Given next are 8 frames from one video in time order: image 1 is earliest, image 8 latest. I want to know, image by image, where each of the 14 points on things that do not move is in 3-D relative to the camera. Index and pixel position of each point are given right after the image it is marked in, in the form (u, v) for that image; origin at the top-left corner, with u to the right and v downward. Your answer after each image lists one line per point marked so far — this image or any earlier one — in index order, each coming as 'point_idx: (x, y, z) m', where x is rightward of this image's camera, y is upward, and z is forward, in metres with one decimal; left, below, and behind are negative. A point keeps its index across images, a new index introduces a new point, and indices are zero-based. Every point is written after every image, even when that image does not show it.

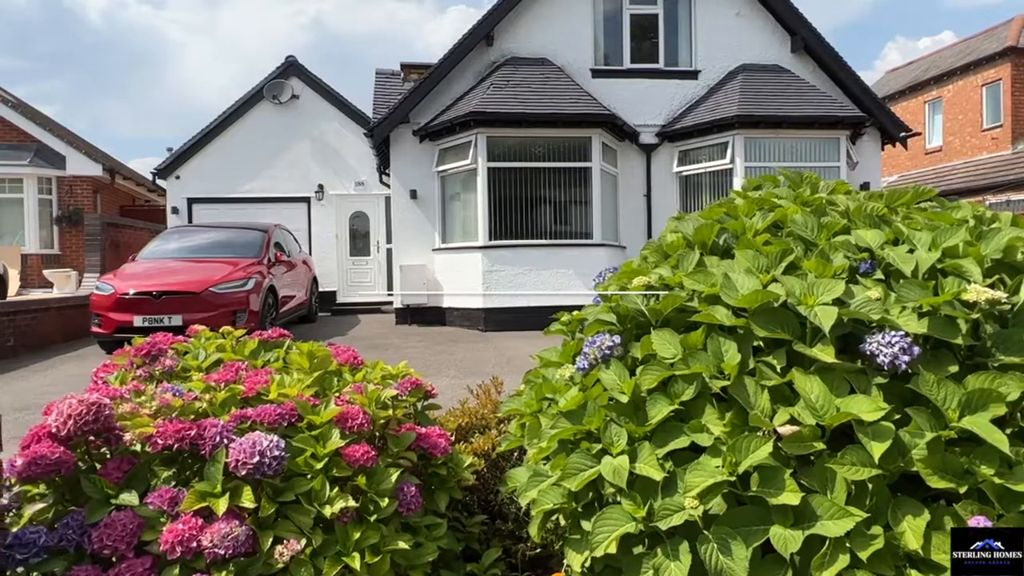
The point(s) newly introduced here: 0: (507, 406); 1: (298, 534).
0: (0.0, -0.4, +2.2) m
1: (-0.4, -0.5, +1.5) m
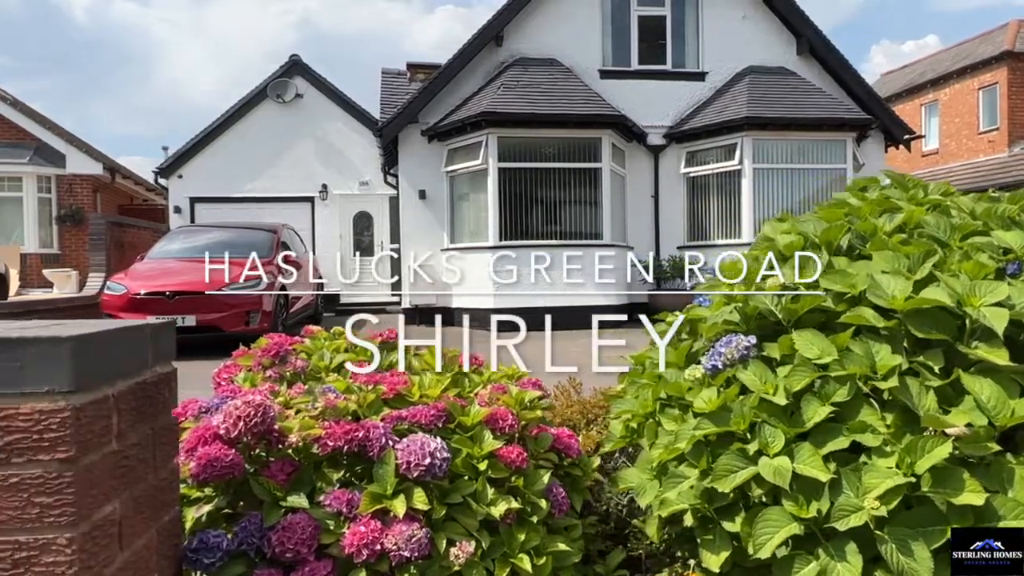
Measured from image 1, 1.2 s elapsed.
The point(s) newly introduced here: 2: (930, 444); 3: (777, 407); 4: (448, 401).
0: (+0.3, -0.4, +2.2) m
1: (-0.1, -0.5, +1.5) m
2: (+0.9, -0.3, +1.5) m
3: (+0.6, -0.3, +1.7) m
4: (-0.1, -0.3, +1.7) m
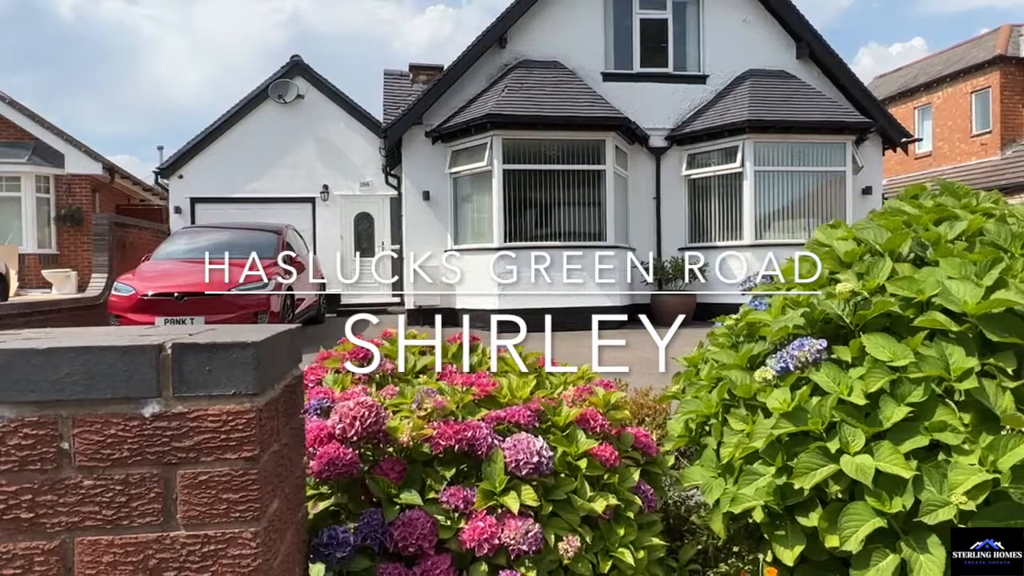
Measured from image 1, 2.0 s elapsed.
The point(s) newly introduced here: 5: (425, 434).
0: (+0.5, -0.4, +2.3) m
1: (+0.1, -0.5, +1.6) m
2: (+1.1, -0.3, +1.6) m
3: (+0.8, -0.3, +1.8) m
4: (+0.1, -0.3, +1.8) m
5: (-0.2, -0.3, +1.6) m
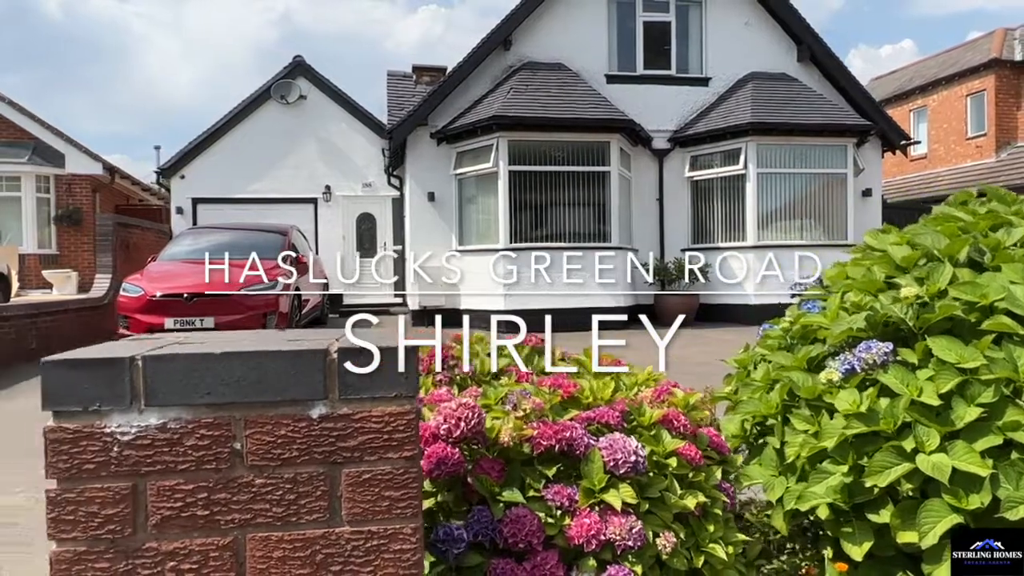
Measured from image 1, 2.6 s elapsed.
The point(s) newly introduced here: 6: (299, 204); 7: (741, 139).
0: (+0.7, -0.4, +2.4) m
1: (+0.3, -0.5, +1.6) m
2: (+1.3, -0.3, +1.7) m
3: (+1.0, -0.3, +1.9) m
4: (+0.3, -0.3, +1.8) m
5: (0.0, -0.3, +1.6) m
6: (-4.2, +1.7, +14.5) m
7: (+3.6, +2.4, +11.7) m
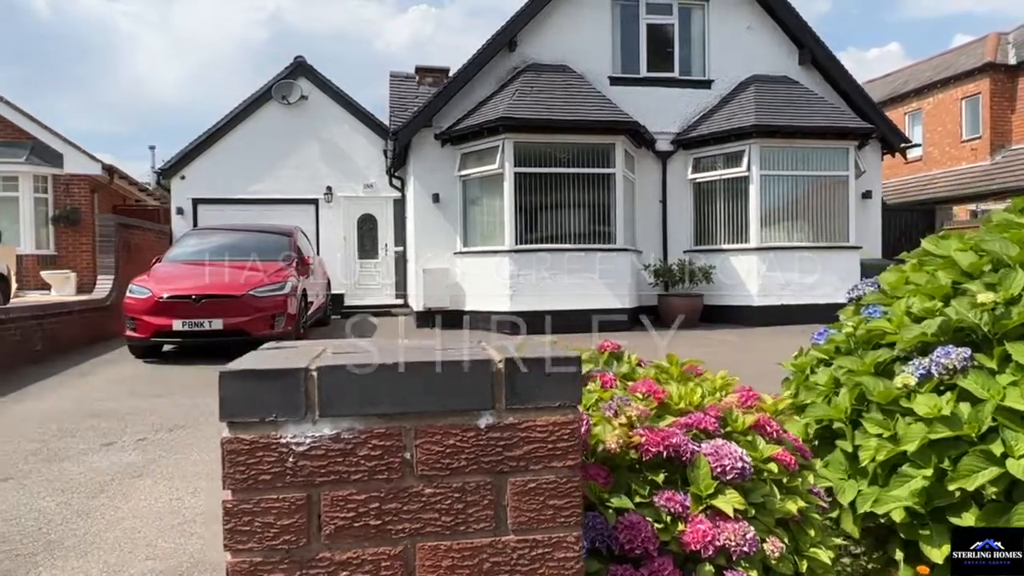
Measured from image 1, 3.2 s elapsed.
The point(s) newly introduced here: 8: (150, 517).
0: (+1.0, -0.4, +2.4) m
1: (+0.6, -0.5, +1.6) m
2: (+1.5, -0.4, +1.7) m
3: (+1.3, -0.3, +1.9) m
4: (+0.5, -0.3, +1.9) m
5: (+0.3, -0.3, +1.6) m
6: (-4.1, +1.6, +14.5) m
7: (+3.7, +2.3, +11.8) m
8: (-2.1, -1.3, +4.3) m
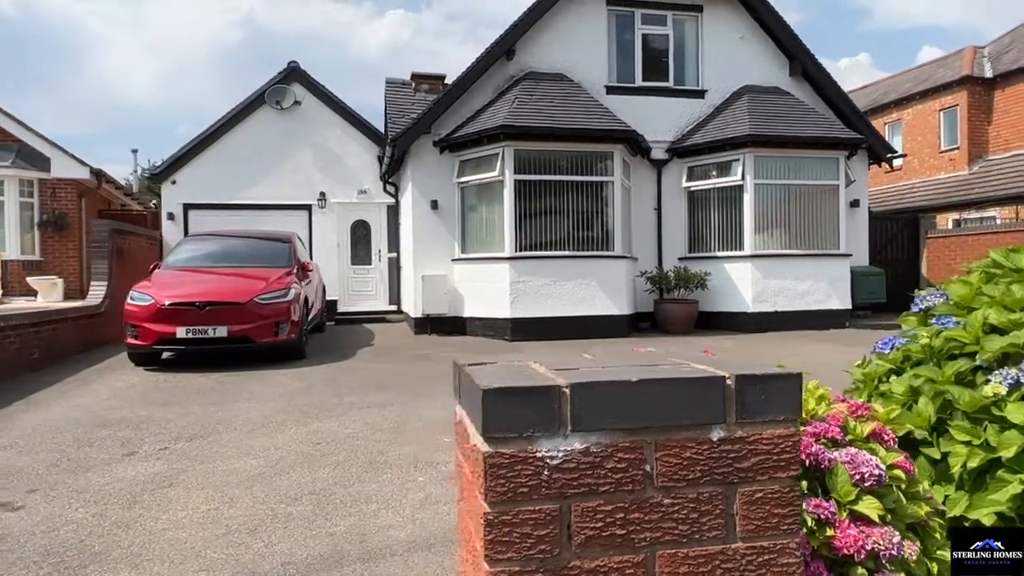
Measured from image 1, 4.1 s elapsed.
0: (+1.3, -0.5, +2.5) m
1: (+0.9, -0.6, +1.7) m
2: (+1.9, -0.4, +1.8) m
3: (+1.6, -0.4, +2.0) m
4: (+0.8, -0.3, +1.9) m
5: (+0.6, -0.4, +1.7) m
6: (-4.3, +1.5, +14.4) m
7: (+3.7, +2.2, +12.0) m
8: (-1.8, -1.4, +4.2) m
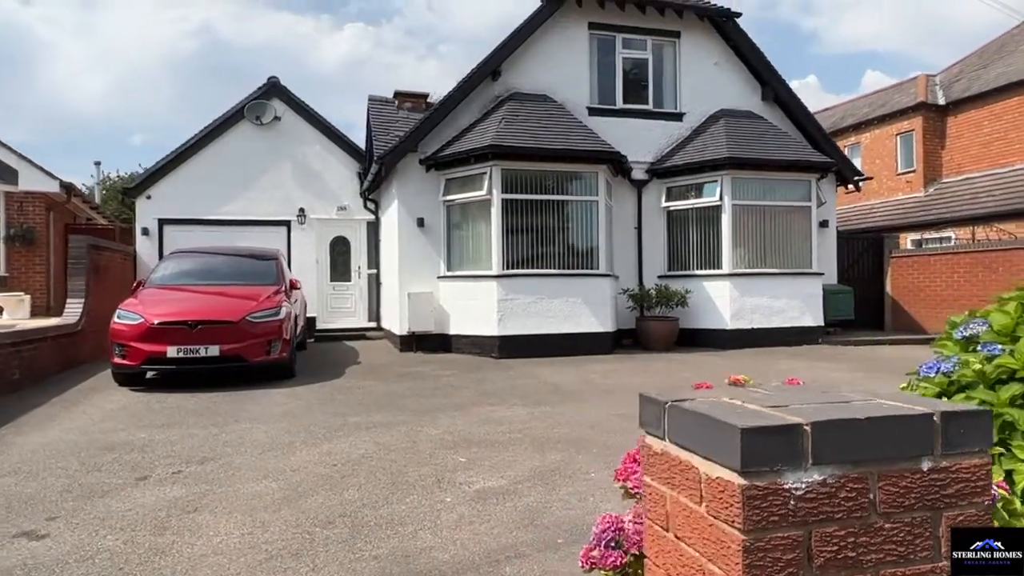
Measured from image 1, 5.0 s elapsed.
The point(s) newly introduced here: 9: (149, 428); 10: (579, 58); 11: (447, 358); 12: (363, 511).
0: (+1.6, -0.6, +2.7) m
1: (+1.3, -0.7, +1.9) m
2: (+2.2, -0.5, +2.0) m
3: (+2.0, -0.5, +2.2) m
4: (+1.2, -0.4, +2.1) m
5: (+1.0, -0.5, +1.9) m
6: (-4.6, +1.2, +14.3) m
7: (+3.4, +1.9, +12.4) m
8: (-1.6, -1.5, +4.2) m
9: (-3.5, -1.4, +7.1) m
10: (+1.2, +4.0, +12.9) m
11: (-1.0, -1.1, +11.4) m
12: (-1.0, -1.5, +4.8) m
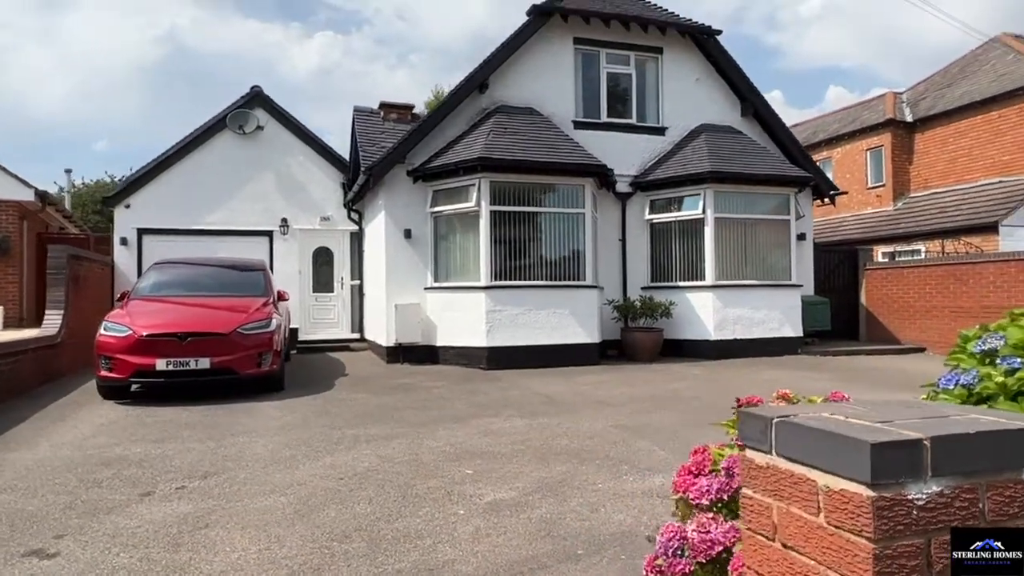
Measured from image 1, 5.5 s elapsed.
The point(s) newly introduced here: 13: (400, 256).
0: (+1.8, -0.6, +2.8) m
1: (+1.5, -0.7, +2.0) m
2: (+2.4, -0.6, +2.2) m
3: (+2.2, -0.5, +2.4) m
4: (+1.4, -0.5, +2.2) m
5: (+1.2, -0.5, +2.0) m
6: (-4.9, +1.0, +14.1) m
7: (+3.2, +1.7, +12.6) m
8: (-1.5, -1.6, +4.2) m
9: (-3.5, -1.5, +7.0) m
10: (+0.9, +3.8, +13.1) m
11: (-1.2, -1.3, +11.4) m
12: (-0.9, -1.6, +4.8) m
13: (-1.9, +0.5, +12.3) m
